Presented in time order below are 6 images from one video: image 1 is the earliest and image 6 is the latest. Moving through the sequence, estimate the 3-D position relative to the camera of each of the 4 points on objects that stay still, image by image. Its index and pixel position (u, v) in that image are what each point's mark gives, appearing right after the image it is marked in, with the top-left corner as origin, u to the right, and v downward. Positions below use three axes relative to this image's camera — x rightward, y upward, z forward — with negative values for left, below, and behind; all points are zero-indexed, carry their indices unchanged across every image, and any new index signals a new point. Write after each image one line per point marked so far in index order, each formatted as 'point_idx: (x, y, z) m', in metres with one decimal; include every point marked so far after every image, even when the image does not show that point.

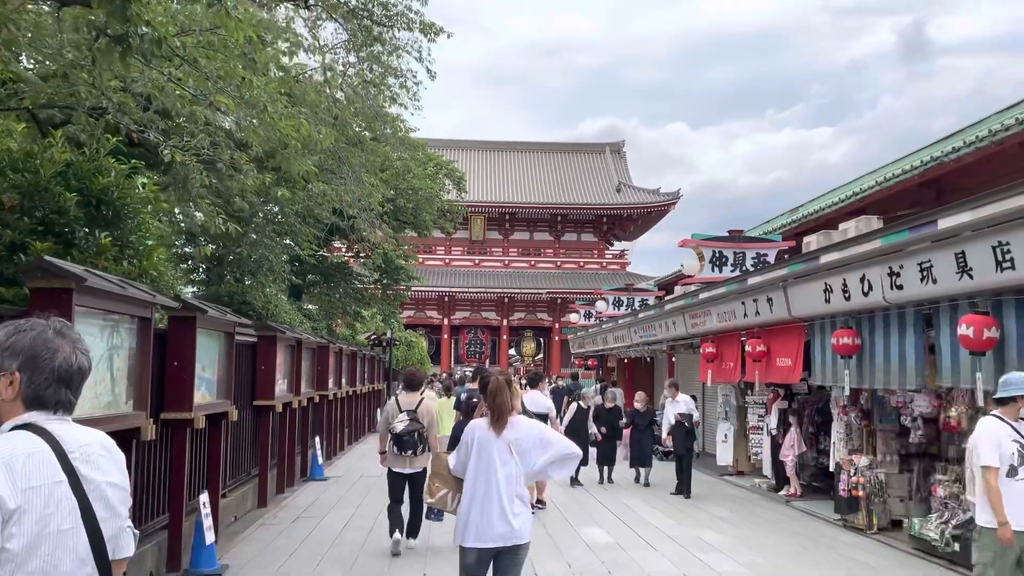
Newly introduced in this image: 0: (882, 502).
0: (+3.4, -2.0, +7.4) m
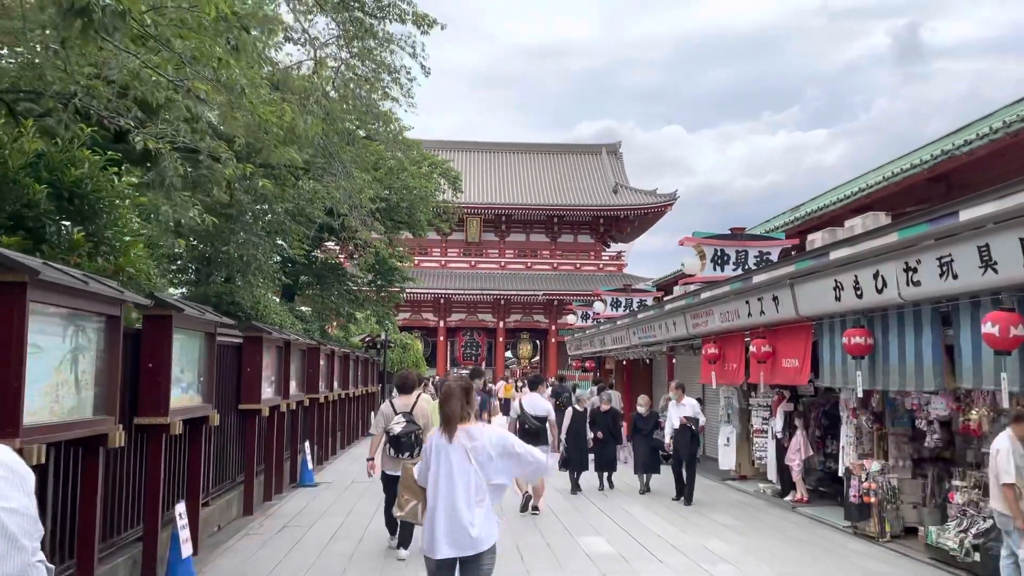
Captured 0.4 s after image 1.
0: (+3.4, -2.0, +7.1) m
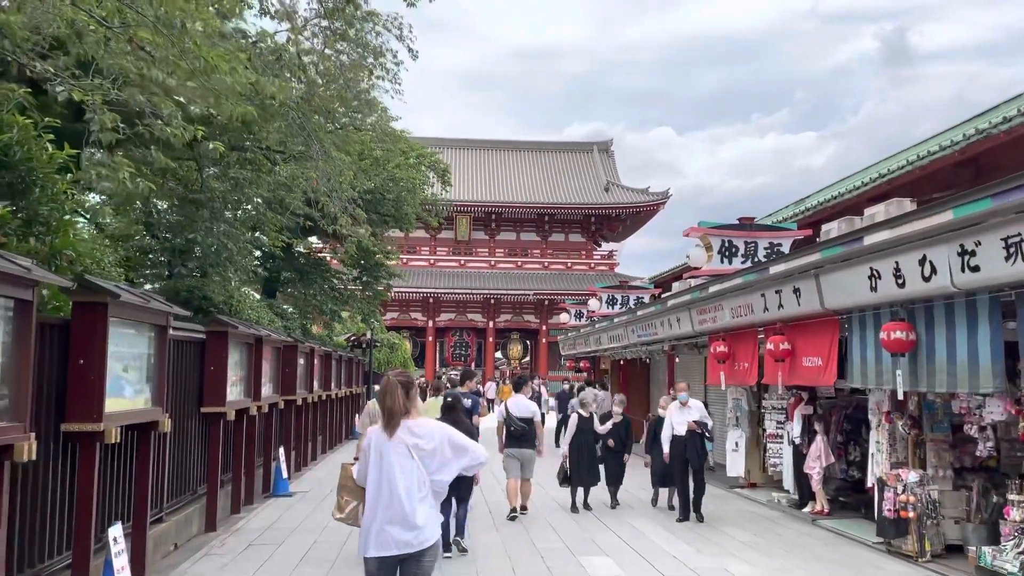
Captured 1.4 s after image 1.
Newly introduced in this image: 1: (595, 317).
0: (+3.3, -1.9, +6.3) m
1: (+2.0, -0.7, +19.2) m
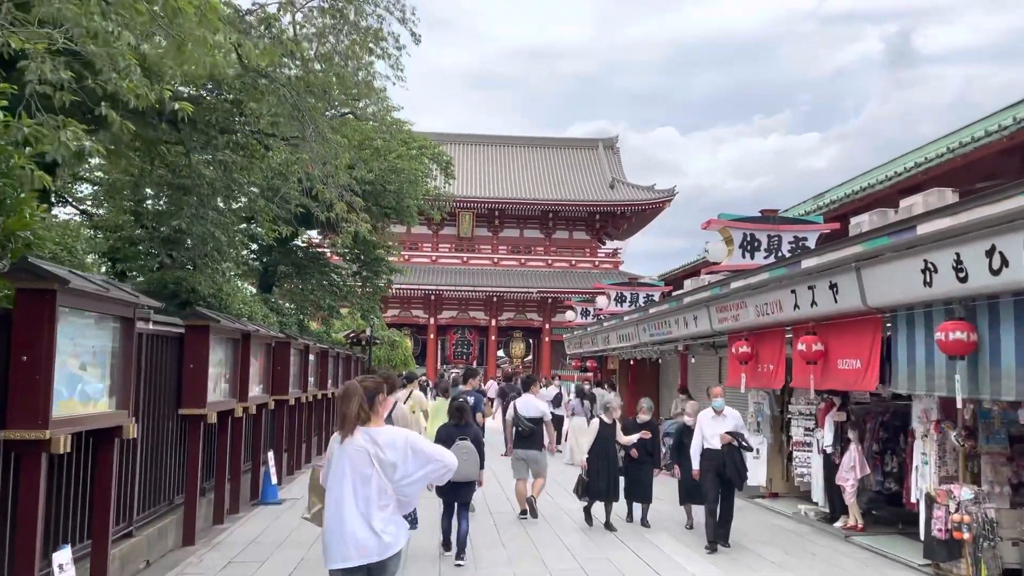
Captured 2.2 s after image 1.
0: (+3.4, -1.8, +5.7) m
1: (+2.1, -0.6, +18.5) m
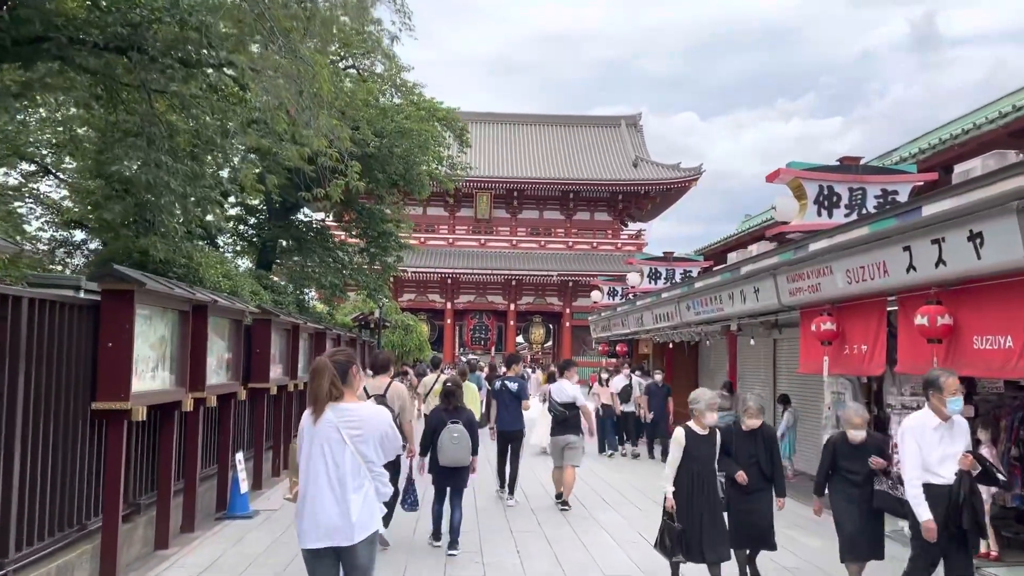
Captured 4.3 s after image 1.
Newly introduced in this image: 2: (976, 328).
0: (+3.6, -1.5, +3.9) m
1: (+2.5, -0.1, +16.7) m
2: (+3.1, -0.2, +5.4) m
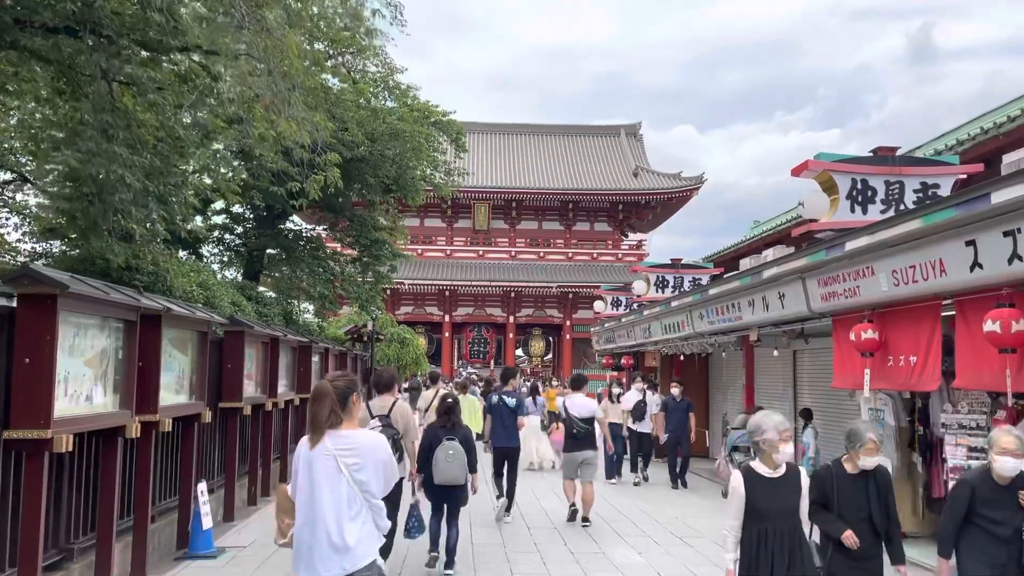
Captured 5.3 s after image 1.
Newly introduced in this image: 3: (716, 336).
0: (+3.6, -1.5, +3.1) m
1: (+2.5, -0.3, +15.9) m
2: (+3.1, -0.2, +4.6) m
3: (+2.8, -0.7, +11.1) m
